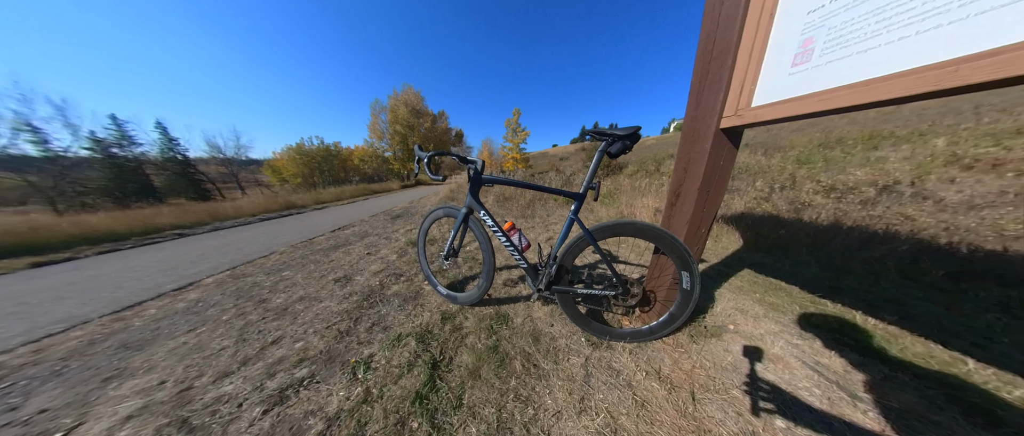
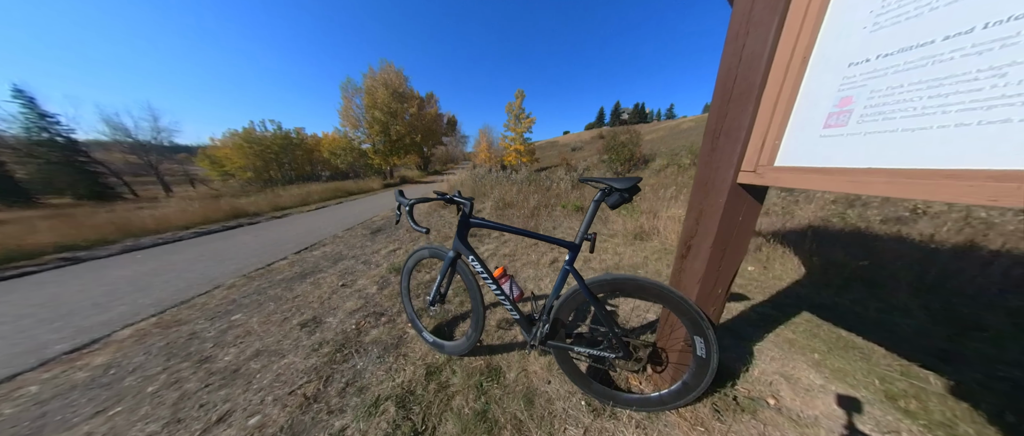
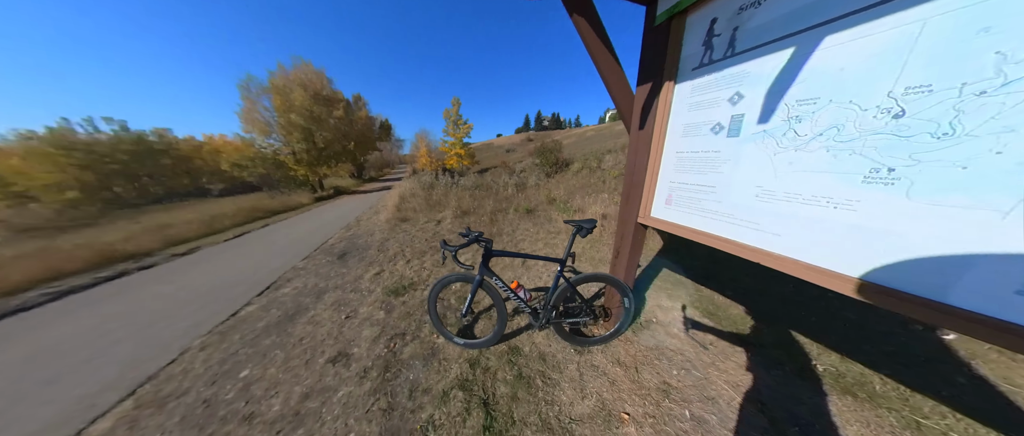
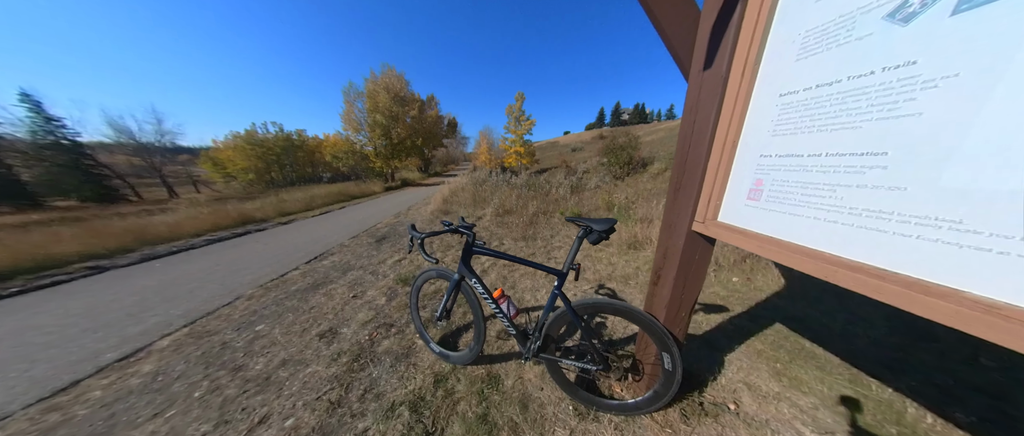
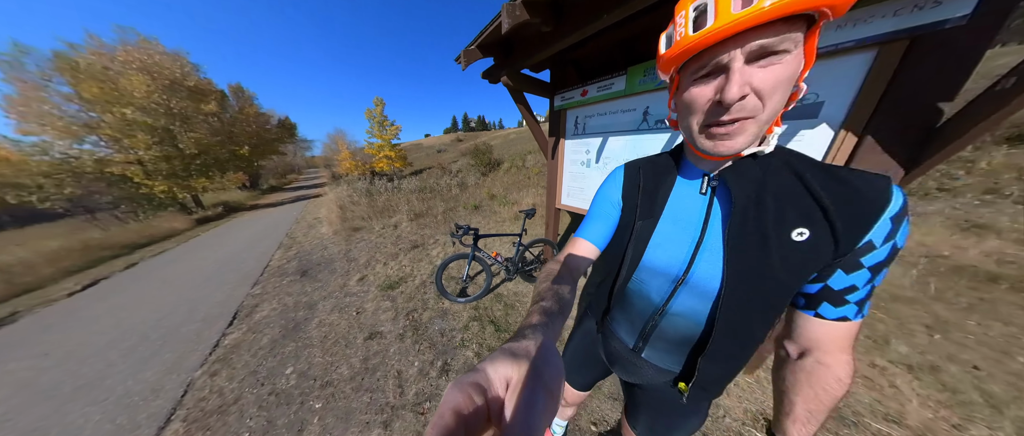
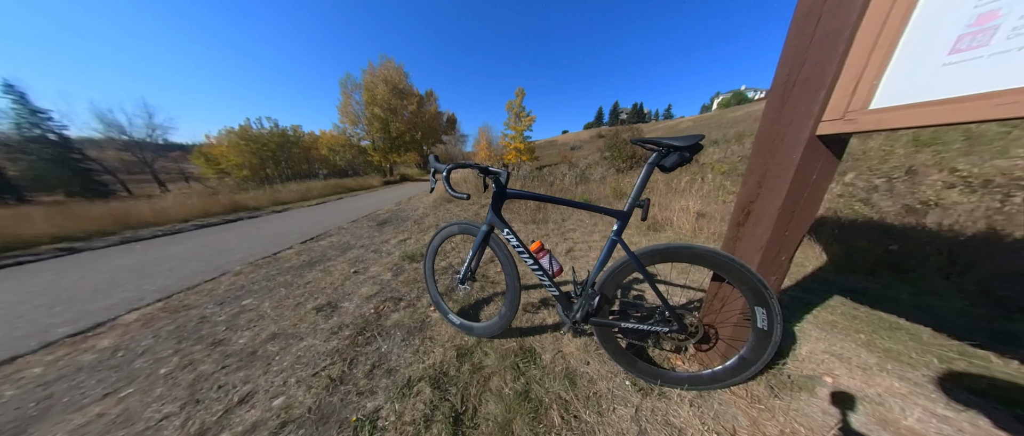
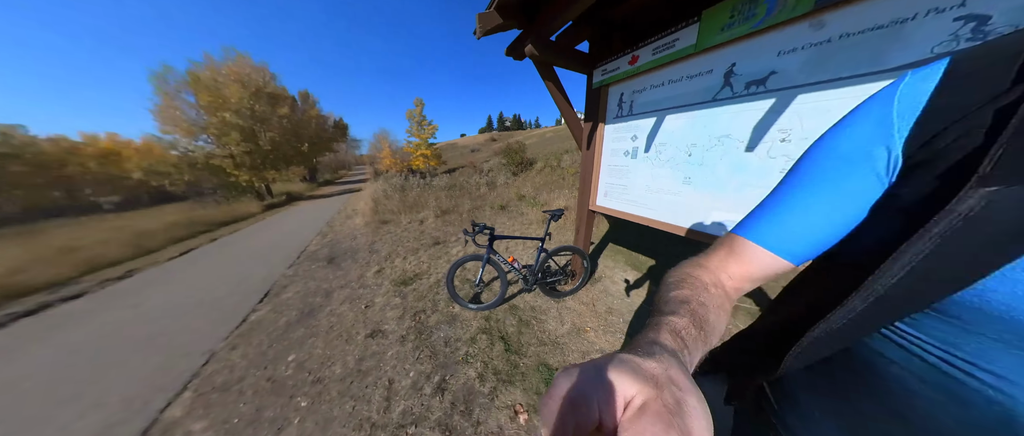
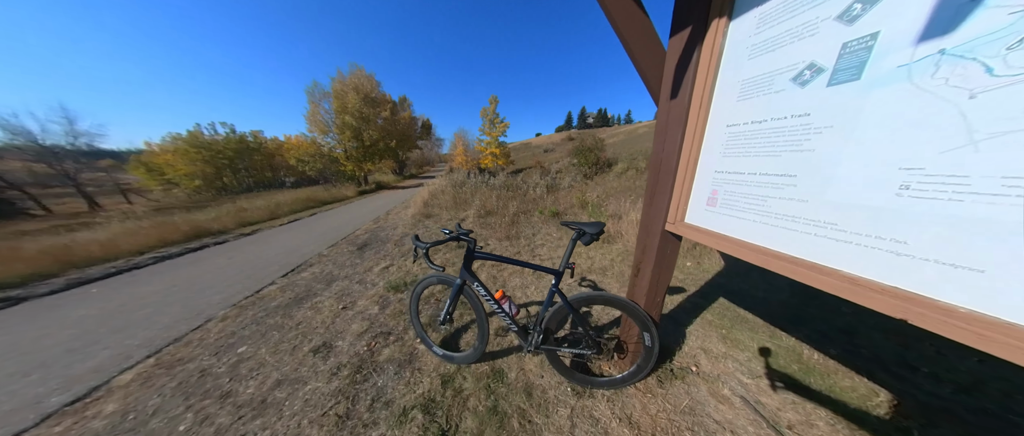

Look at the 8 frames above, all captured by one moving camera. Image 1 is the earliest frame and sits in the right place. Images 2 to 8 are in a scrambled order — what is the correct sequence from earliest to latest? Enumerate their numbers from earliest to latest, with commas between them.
6, 2, 4, 8, 3, 7, 5
